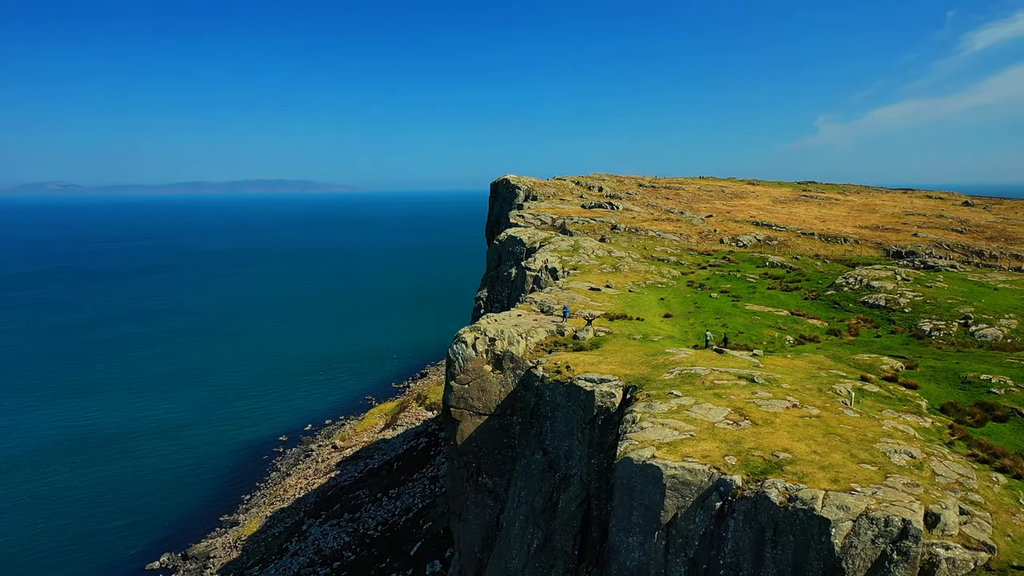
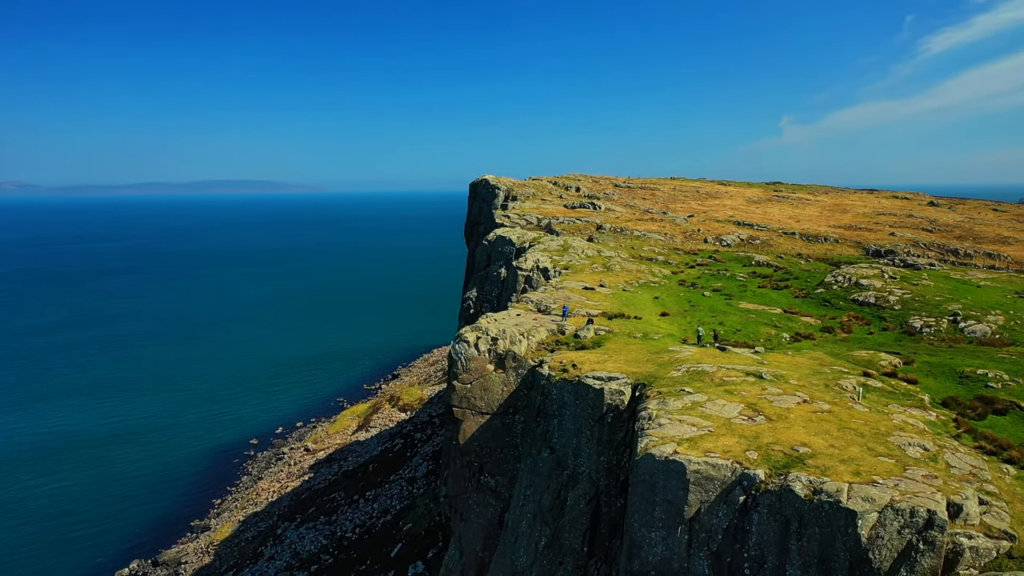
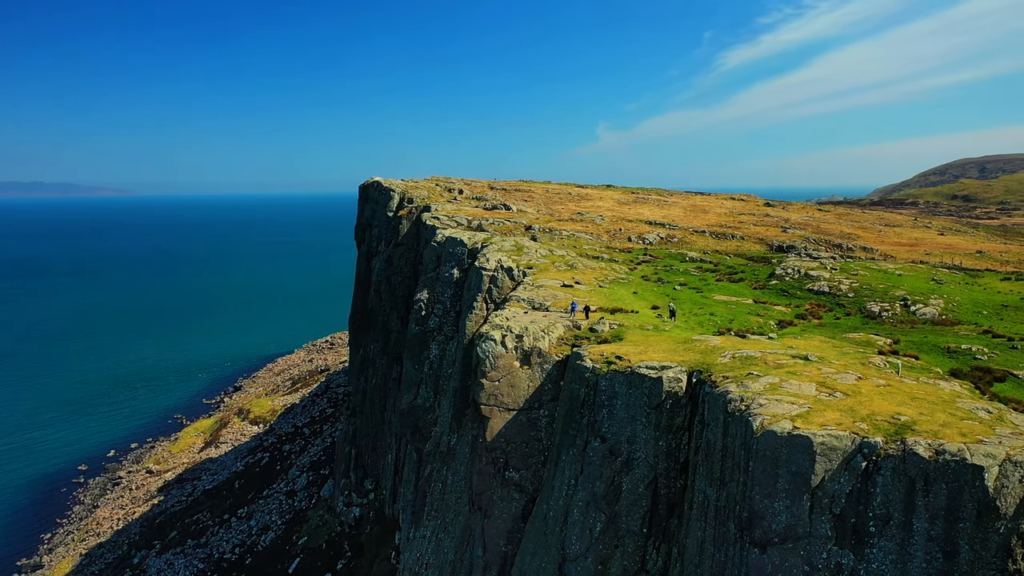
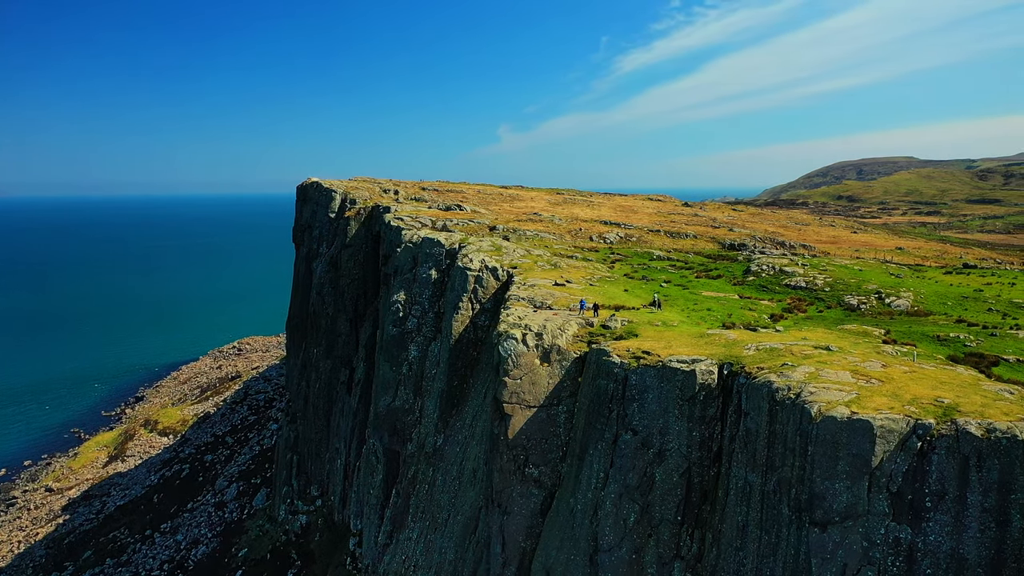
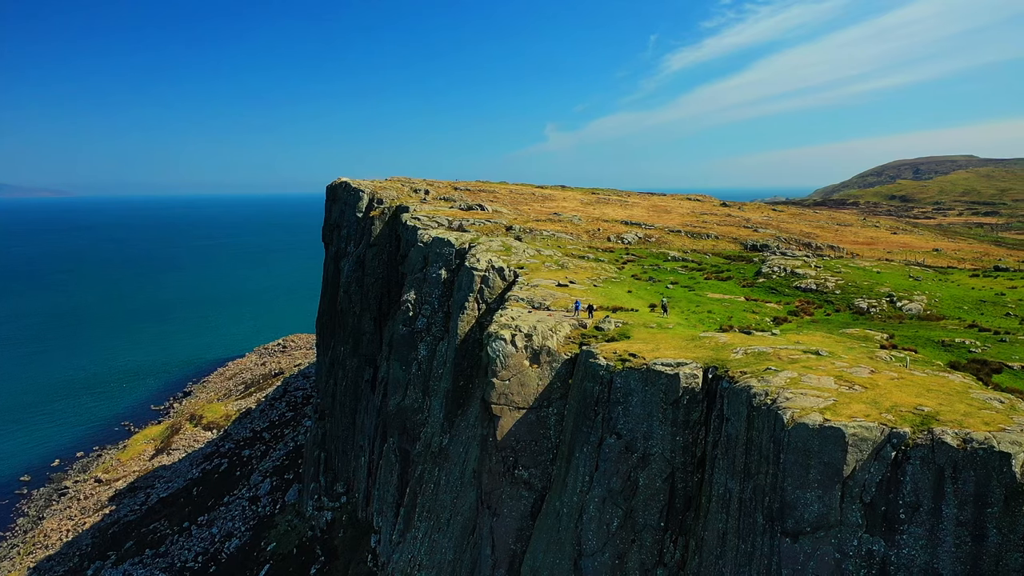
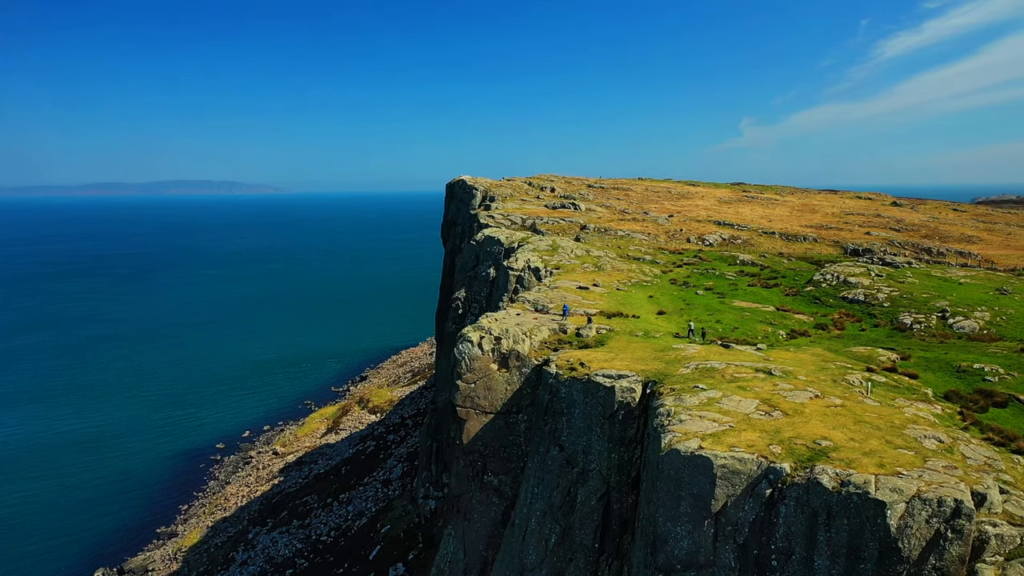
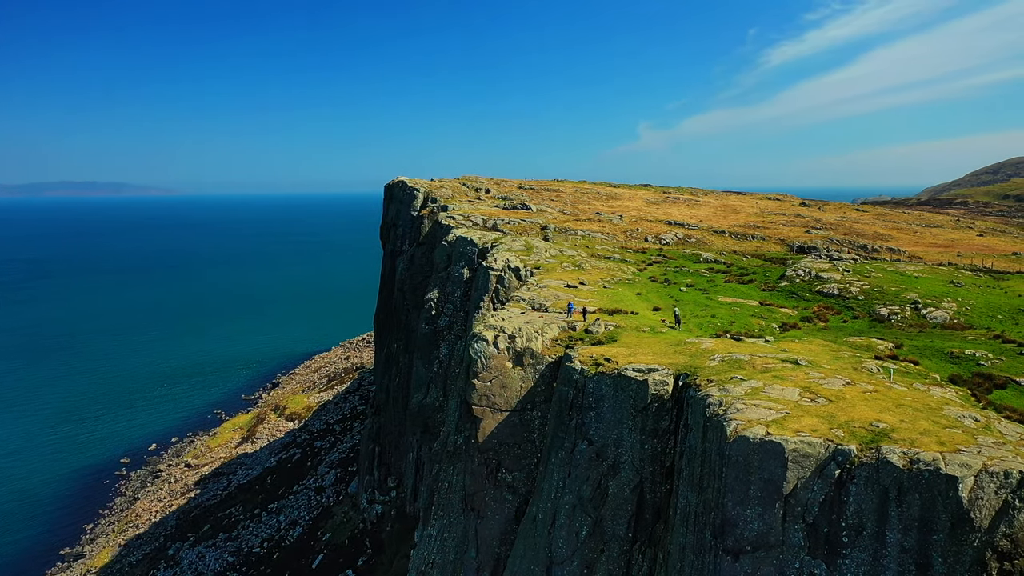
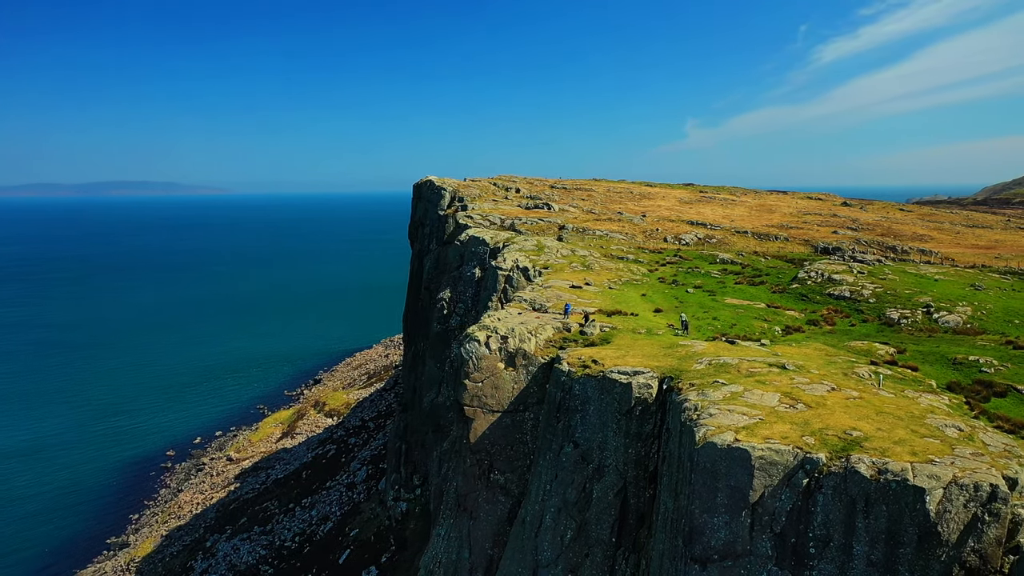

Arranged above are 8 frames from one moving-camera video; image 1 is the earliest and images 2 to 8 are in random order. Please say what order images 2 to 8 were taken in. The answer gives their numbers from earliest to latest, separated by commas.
2, 6, 8, 7, 3, 5, 4
